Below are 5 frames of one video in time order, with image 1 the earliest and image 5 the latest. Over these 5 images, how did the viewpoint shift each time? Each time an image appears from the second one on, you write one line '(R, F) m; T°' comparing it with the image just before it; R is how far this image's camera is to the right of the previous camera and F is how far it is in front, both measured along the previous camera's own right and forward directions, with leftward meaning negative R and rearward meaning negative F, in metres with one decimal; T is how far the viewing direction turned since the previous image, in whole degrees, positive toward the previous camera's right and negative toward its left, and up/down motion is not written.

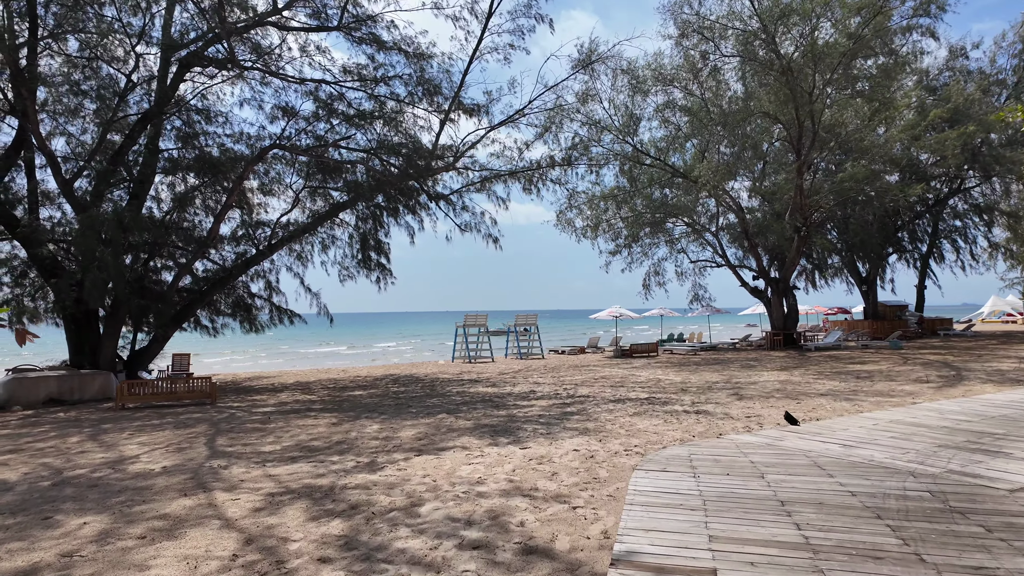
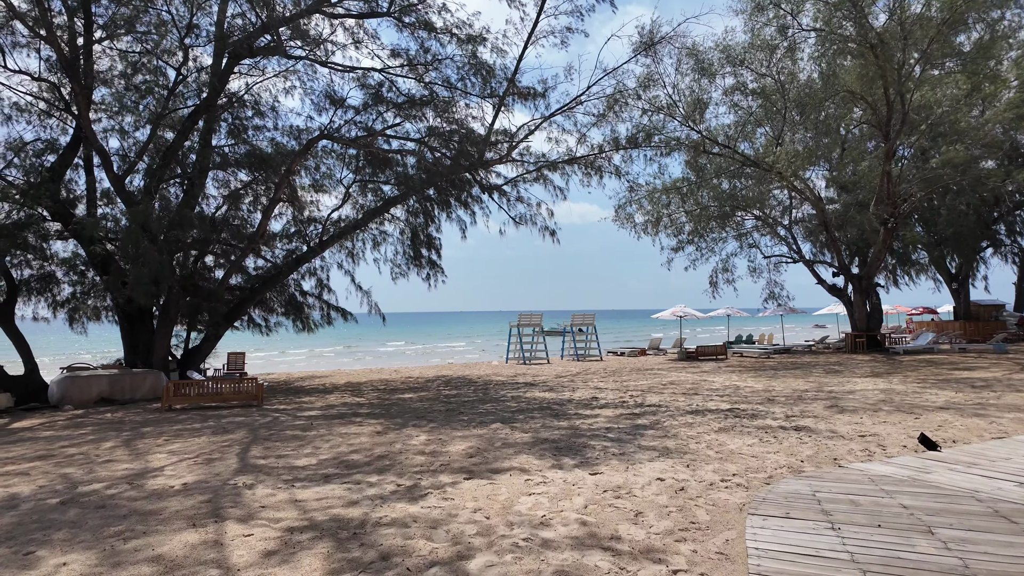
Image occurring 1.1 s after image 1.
(-0.1, +0.8) m; -5°
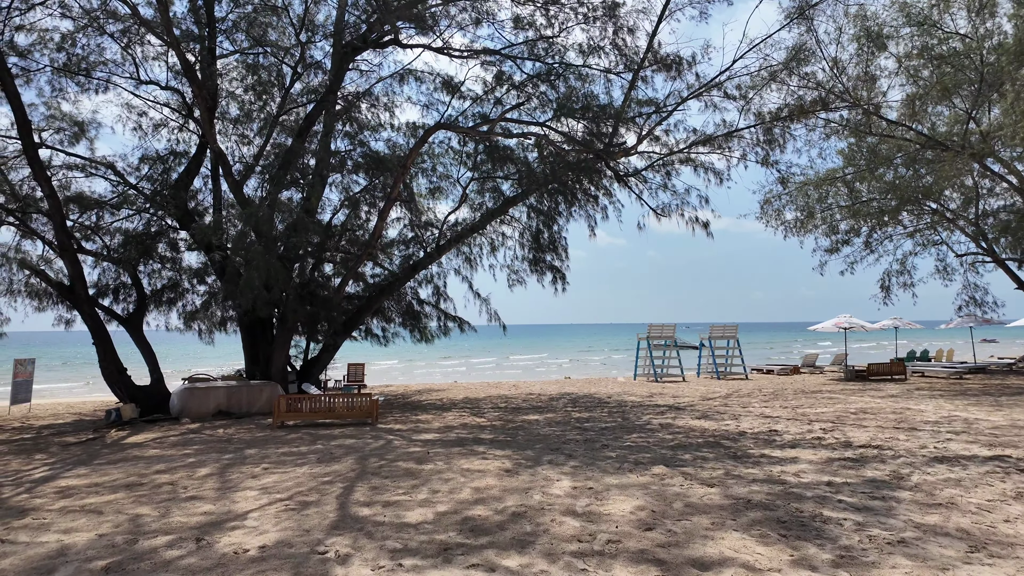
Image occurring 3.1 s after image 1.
(-0.4, +1.4) m; -11°
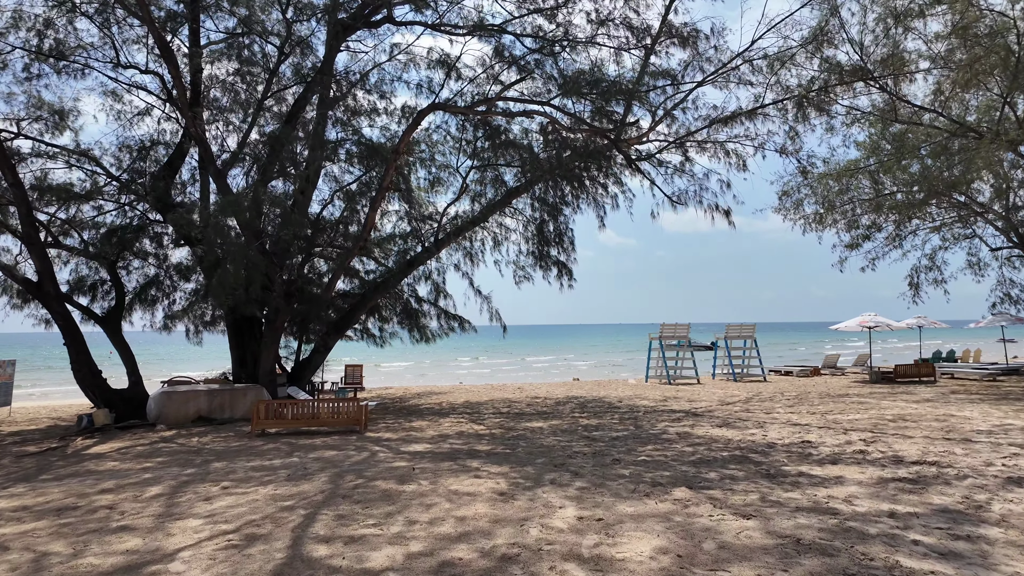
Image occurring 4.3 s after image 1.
(+0.1, +0.7) m; -1°
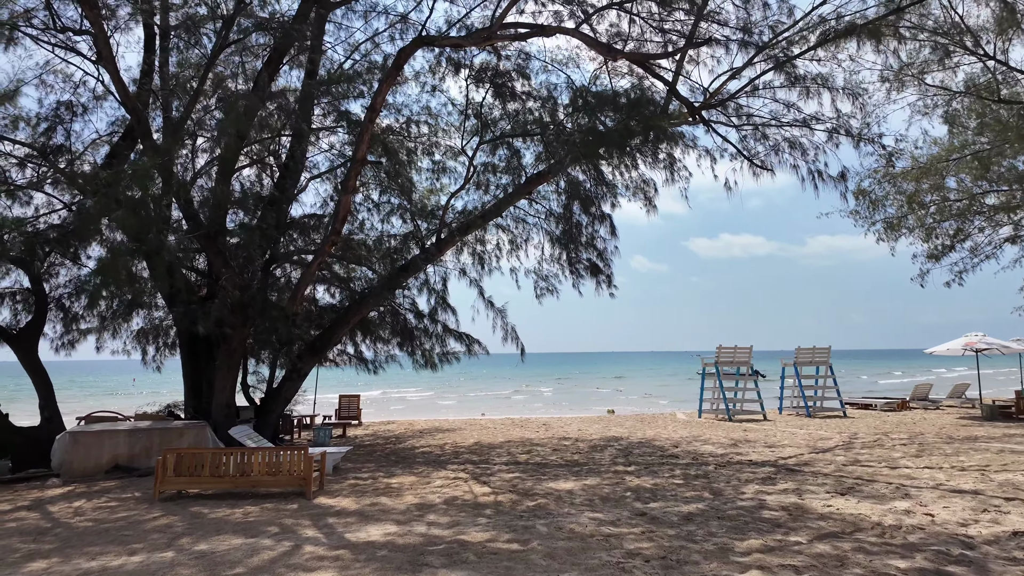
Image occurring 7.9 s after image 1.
(+0.1, +2.3) m; -3°
